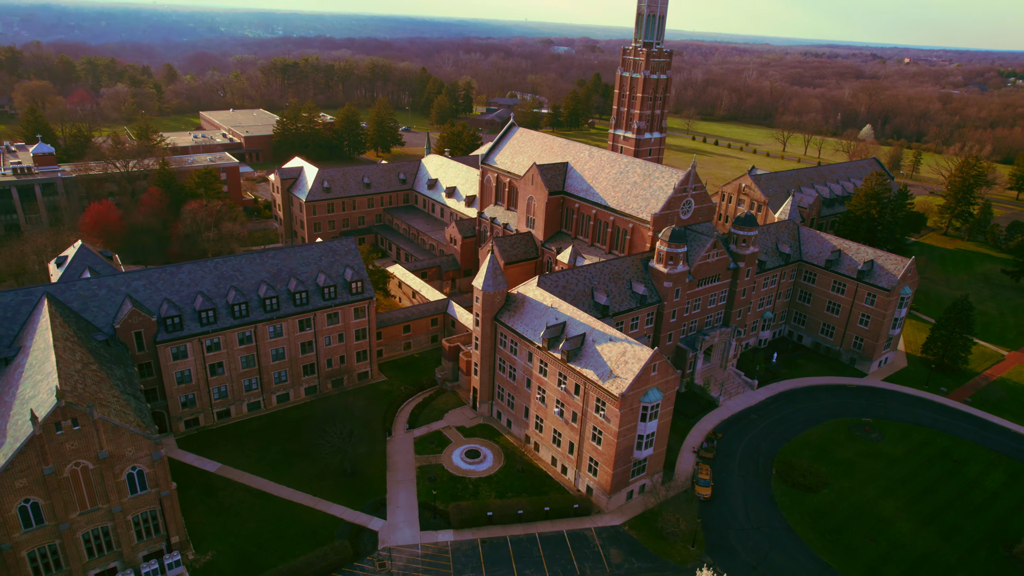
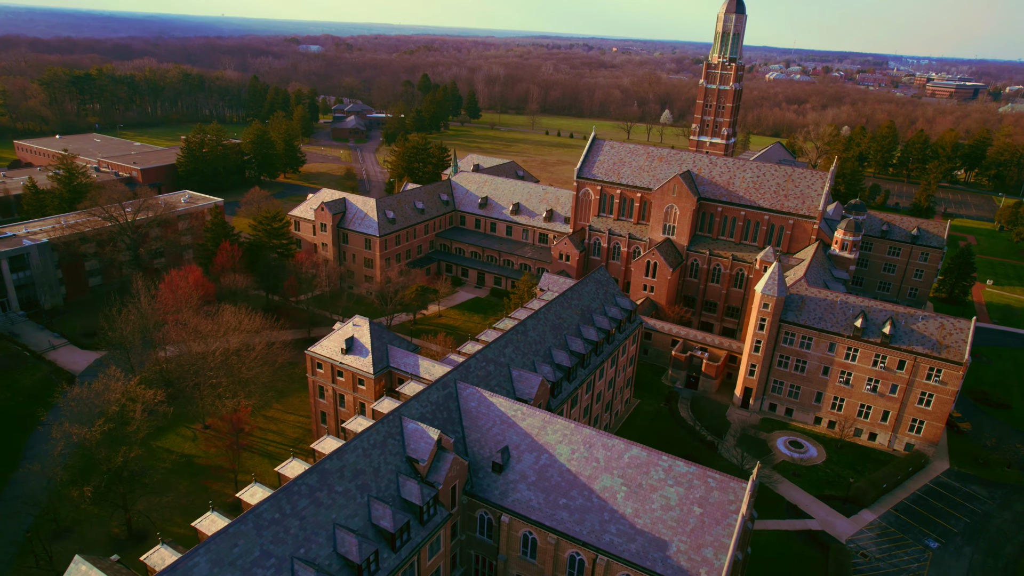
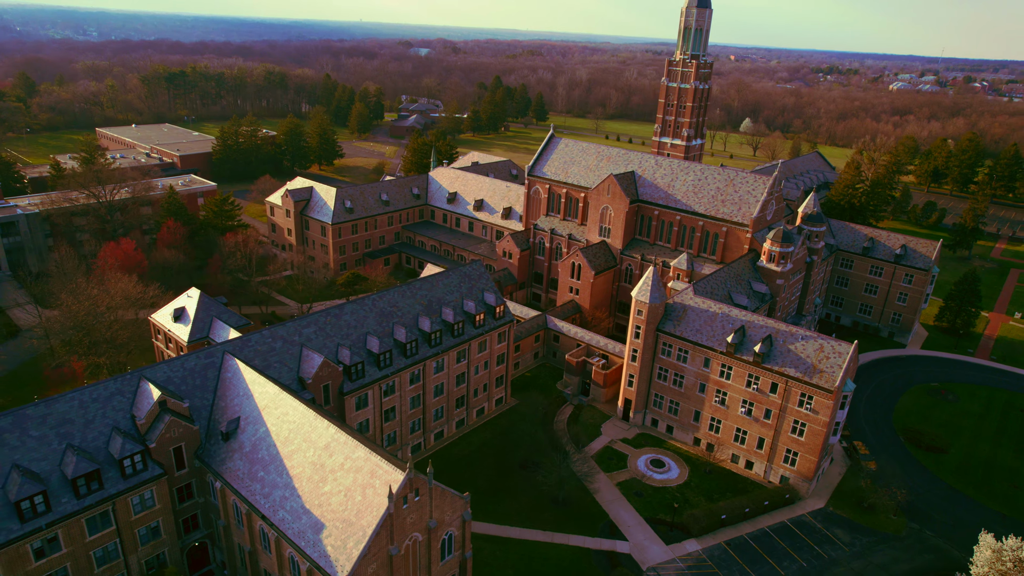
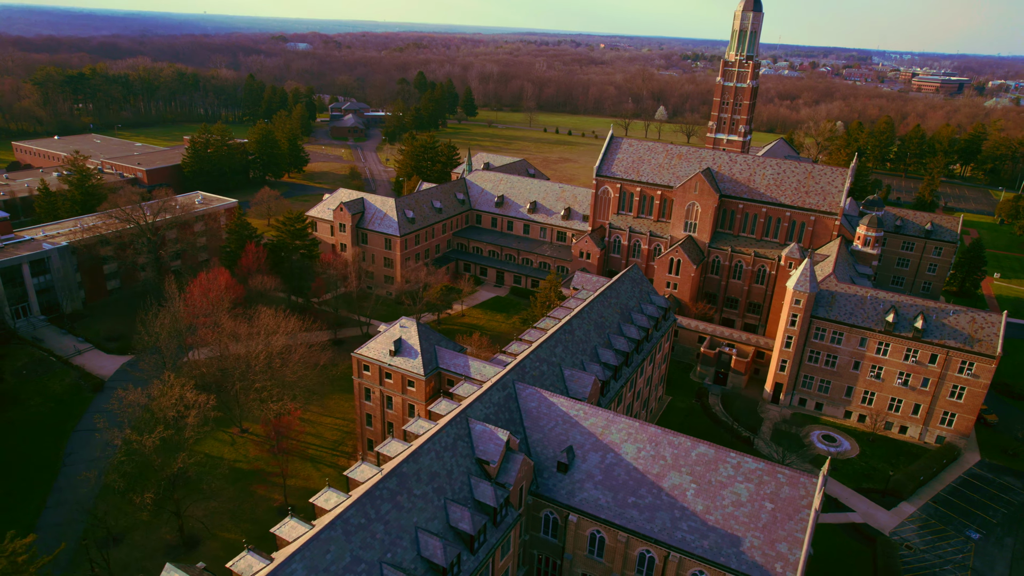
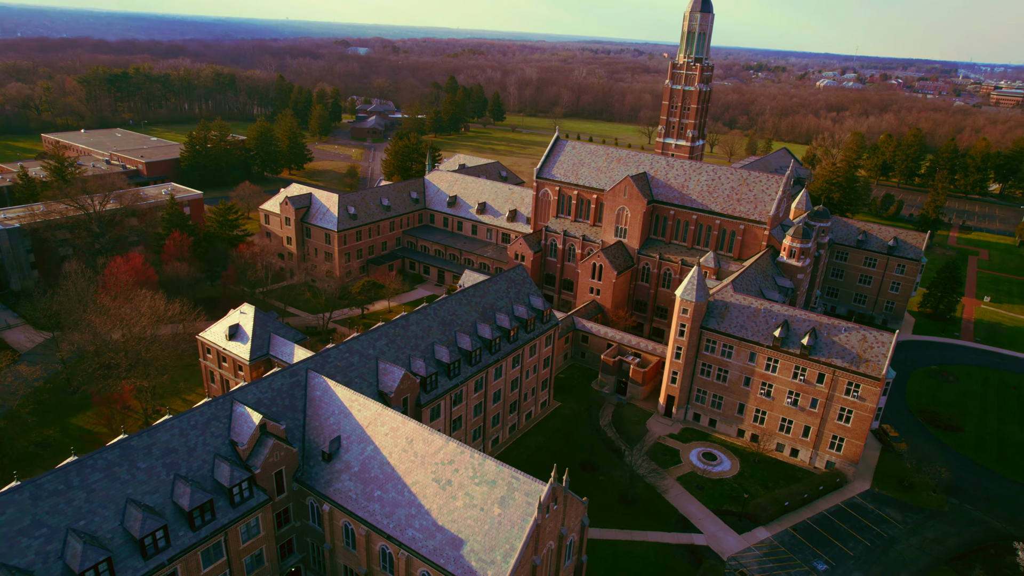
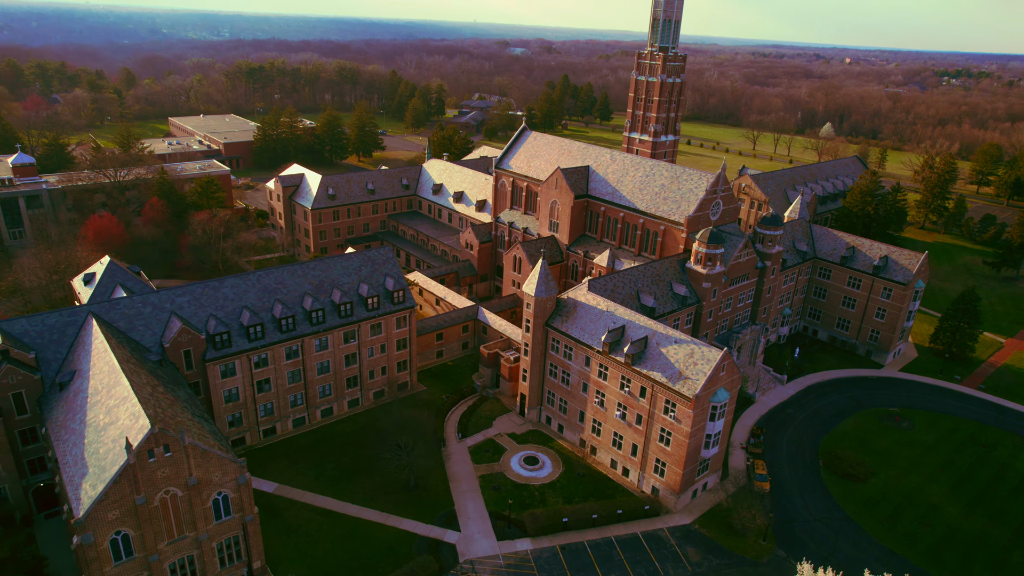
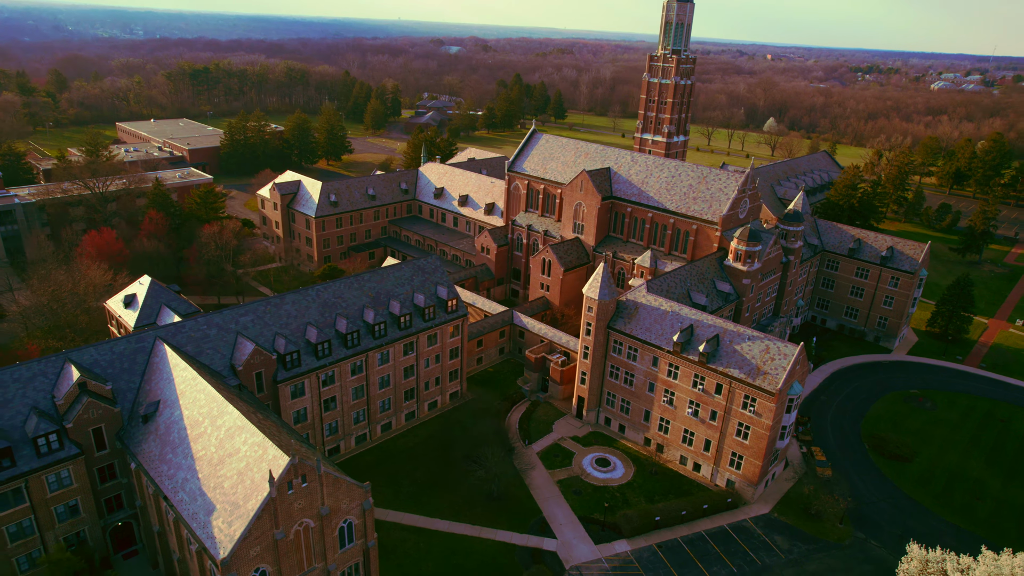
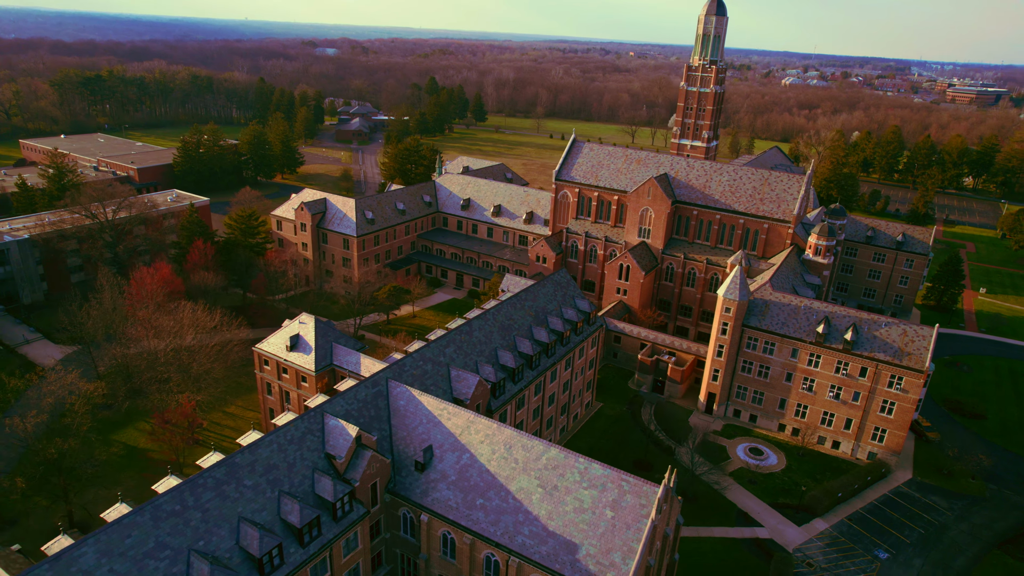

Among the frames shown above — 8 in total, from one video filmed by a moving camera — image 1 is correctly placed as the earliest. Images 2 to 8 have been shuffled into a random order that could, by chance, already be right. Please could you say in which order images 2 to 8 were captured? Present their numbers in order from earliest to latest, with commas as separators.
6, 7, 3, 5, 8, 2, 4
